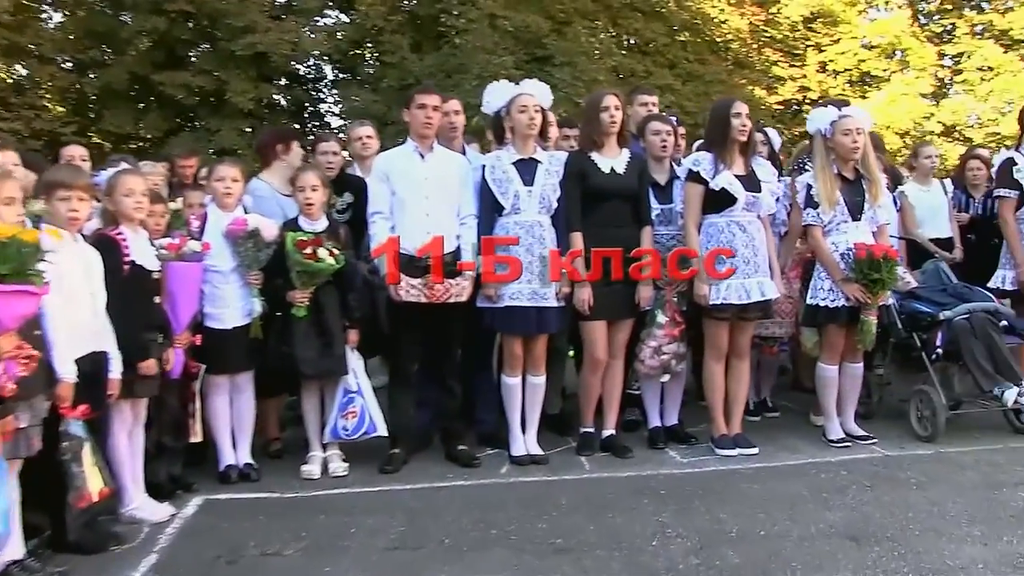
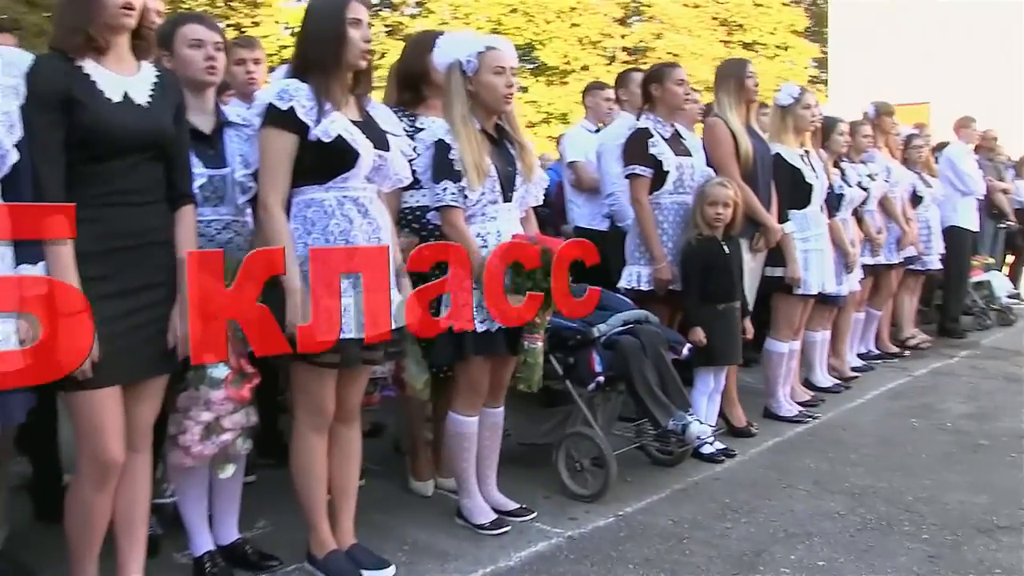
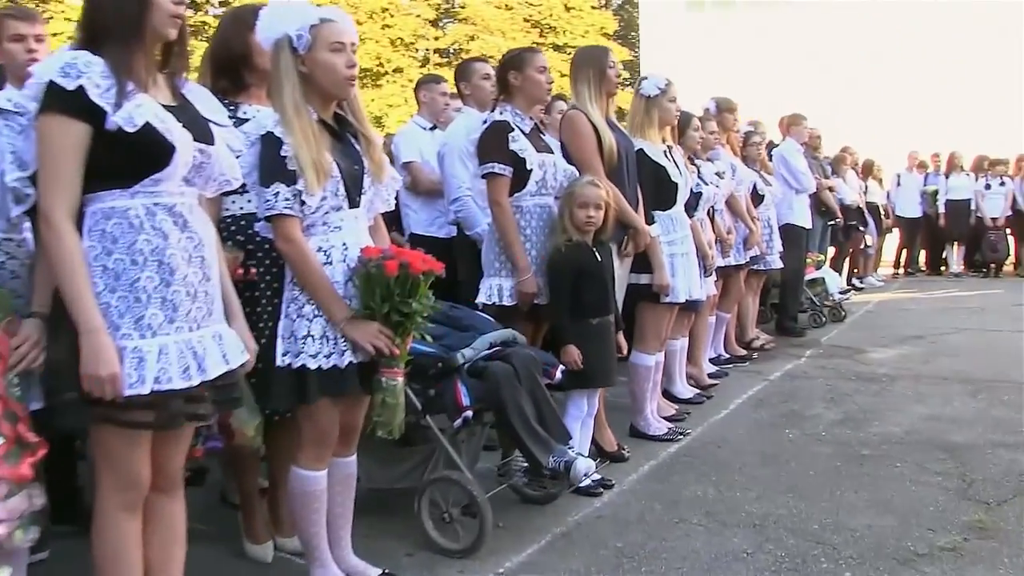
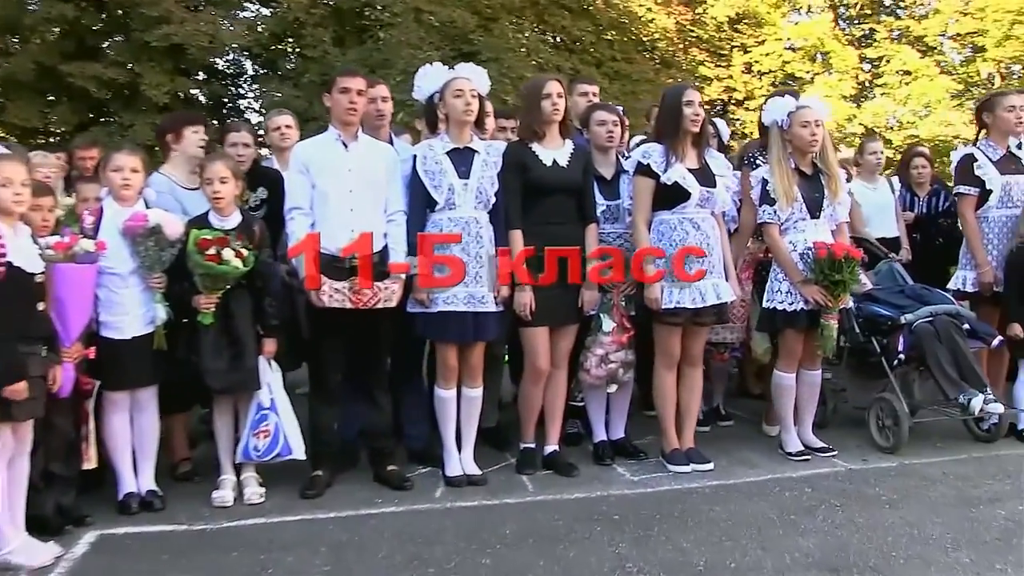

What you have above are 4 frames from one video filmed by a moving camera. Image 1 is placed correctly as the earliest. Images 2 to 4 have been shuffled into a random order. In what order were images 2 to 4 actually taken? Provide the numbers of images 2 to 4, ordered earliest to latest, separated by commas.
4, 2, 3
